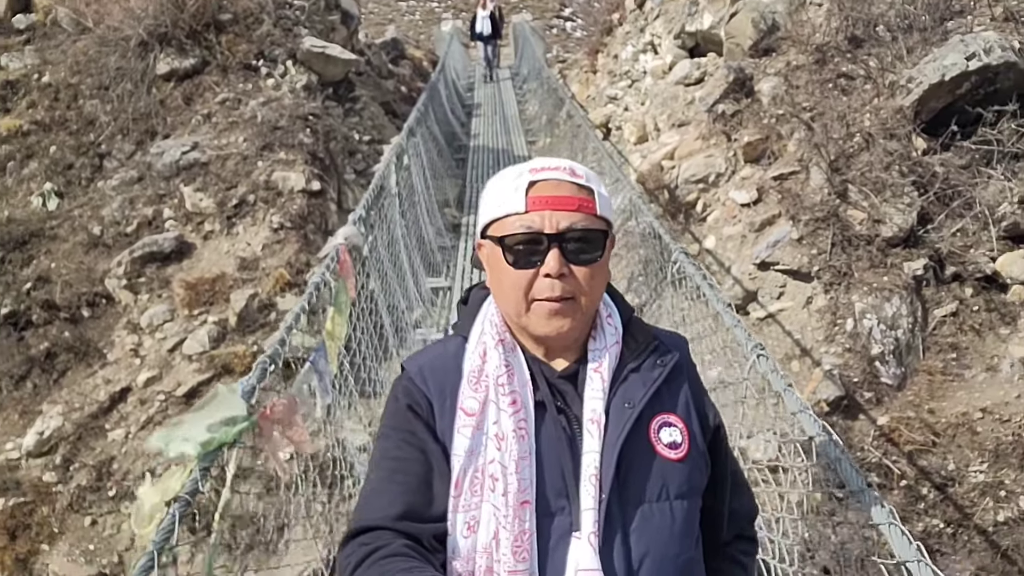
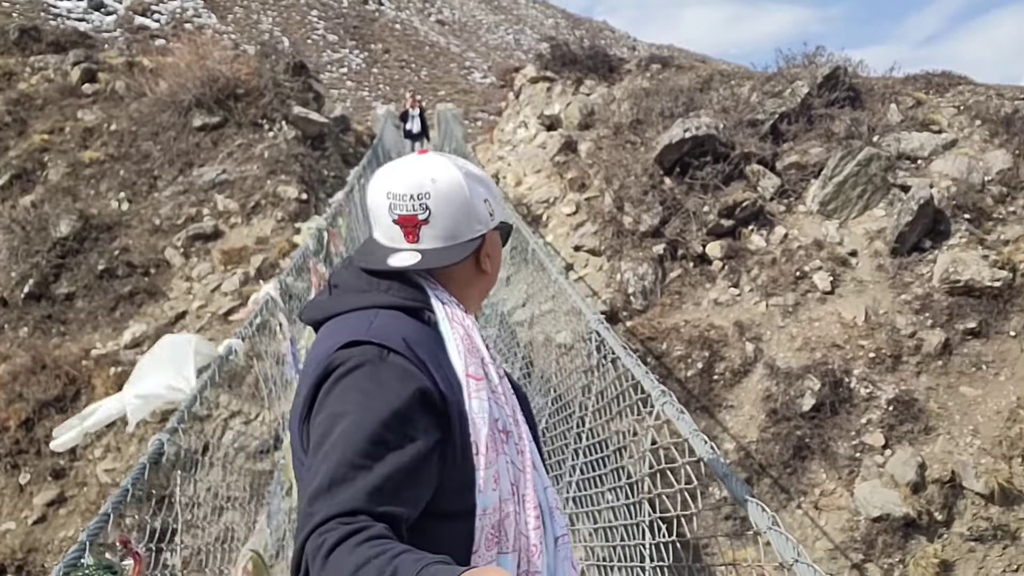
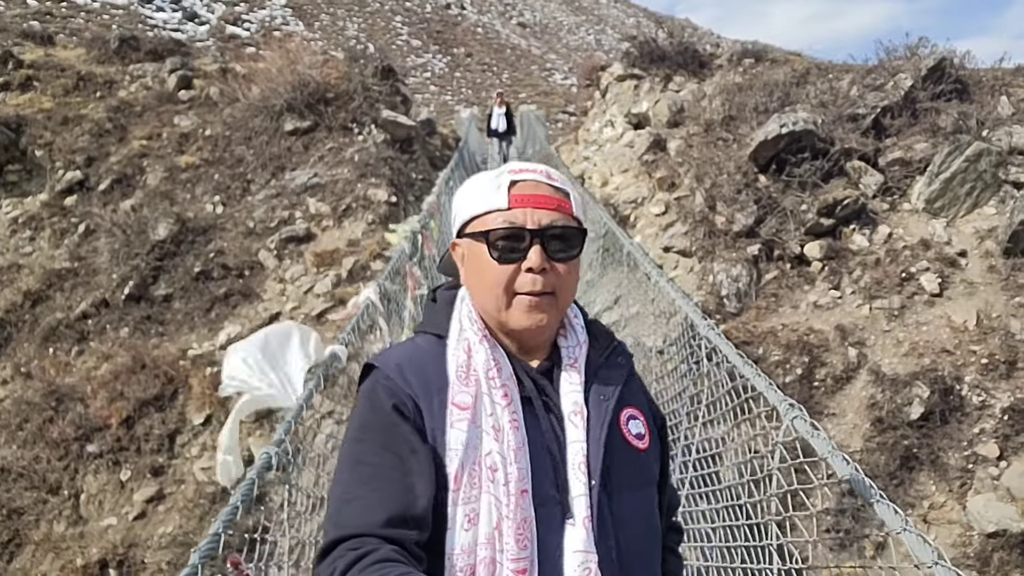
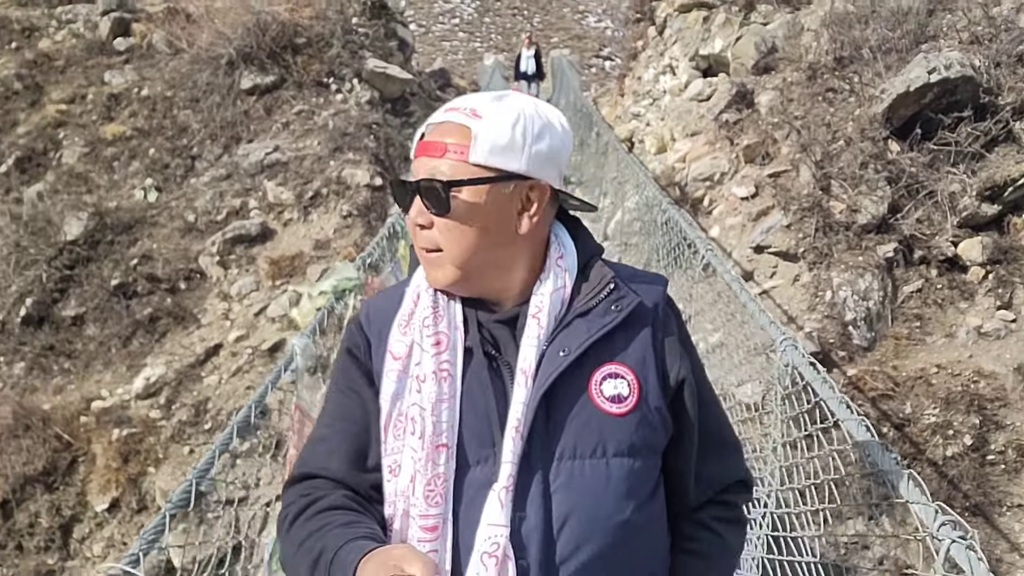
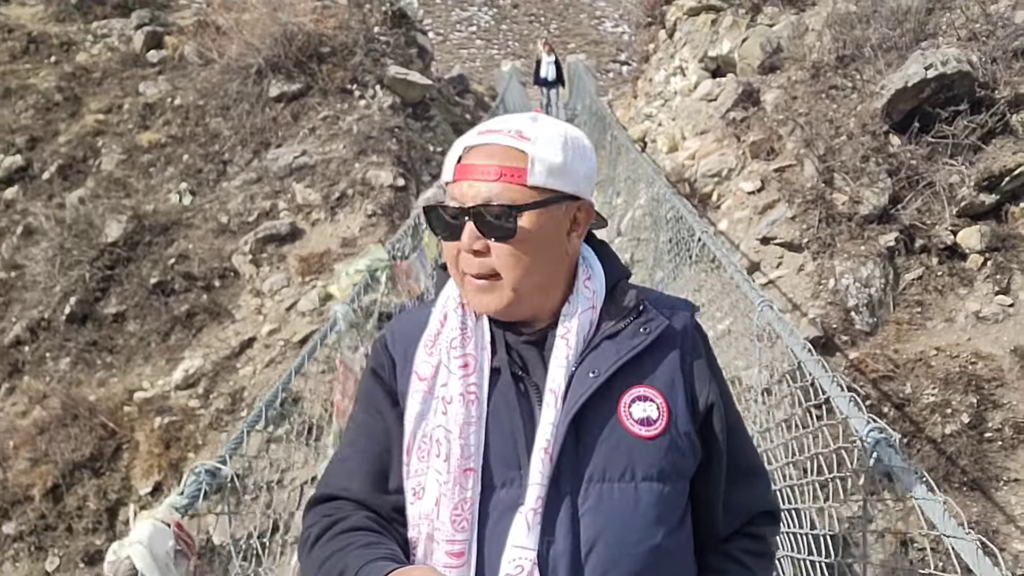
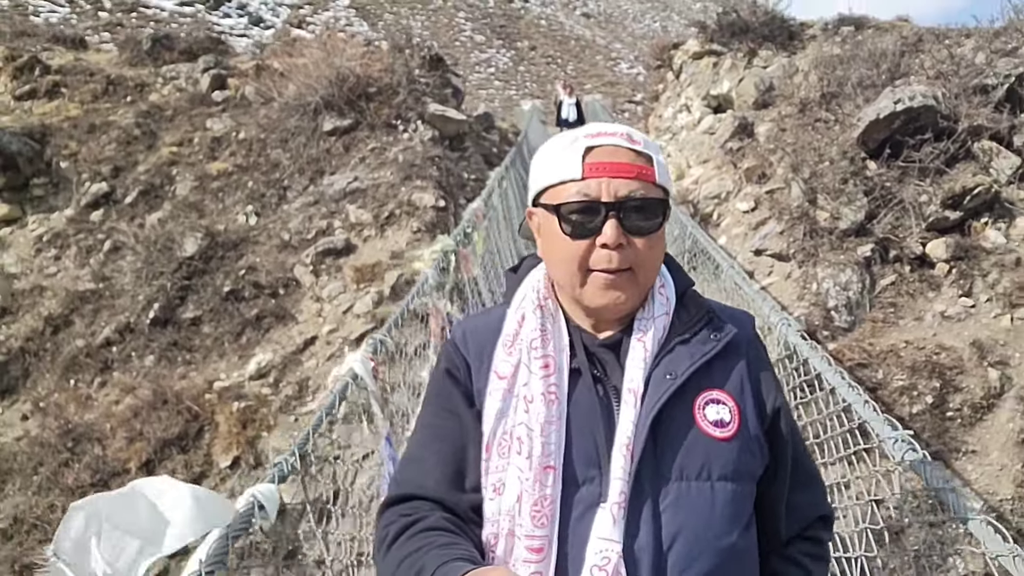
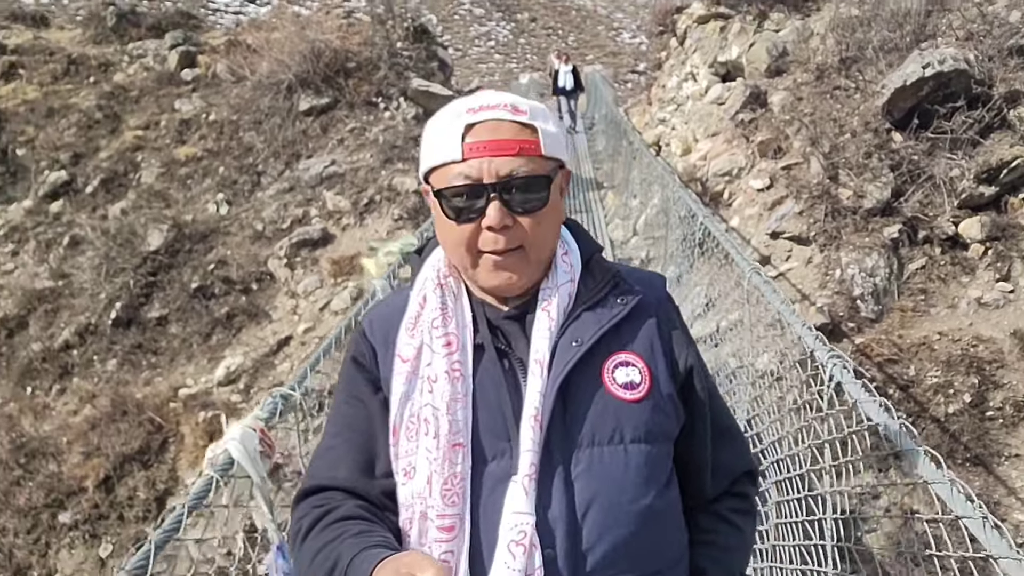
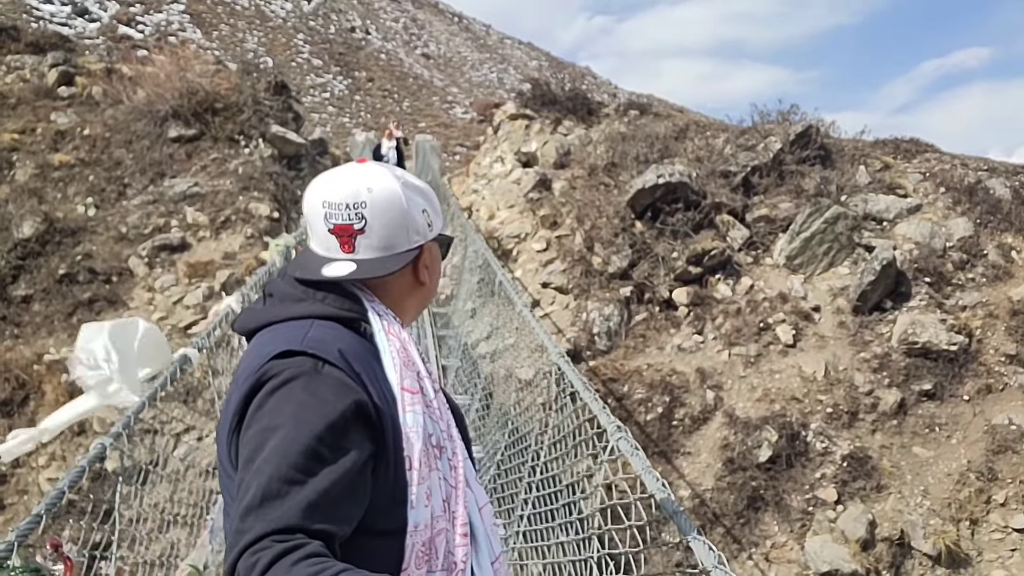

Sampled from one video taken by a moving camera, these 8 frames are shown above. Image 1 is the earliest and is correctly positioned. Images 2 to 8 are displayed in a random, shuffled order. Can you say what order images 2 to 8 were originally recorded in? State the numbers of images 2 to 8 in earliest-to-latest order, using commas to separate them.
4, 5, 7, 6, 3, 2, 8
